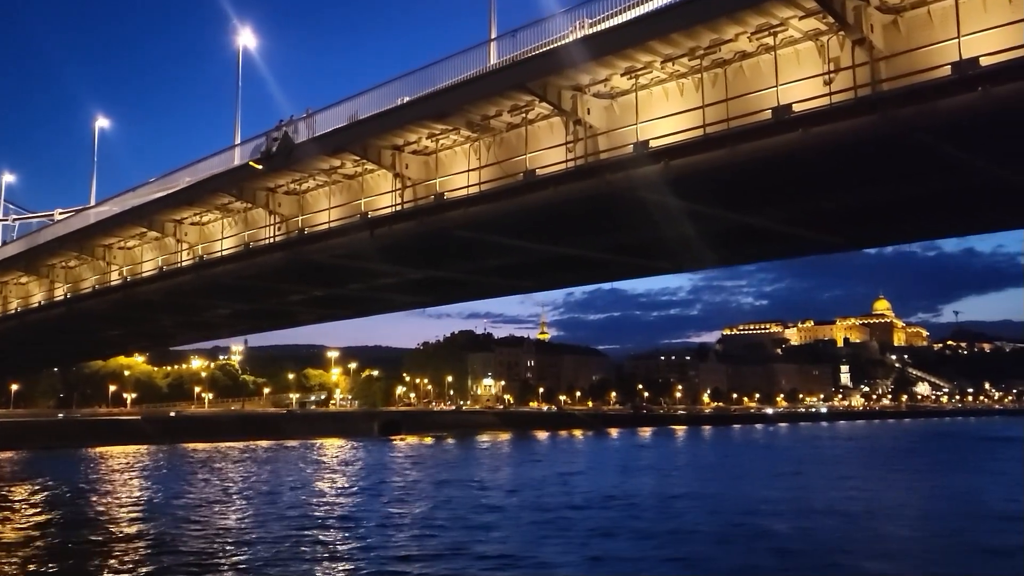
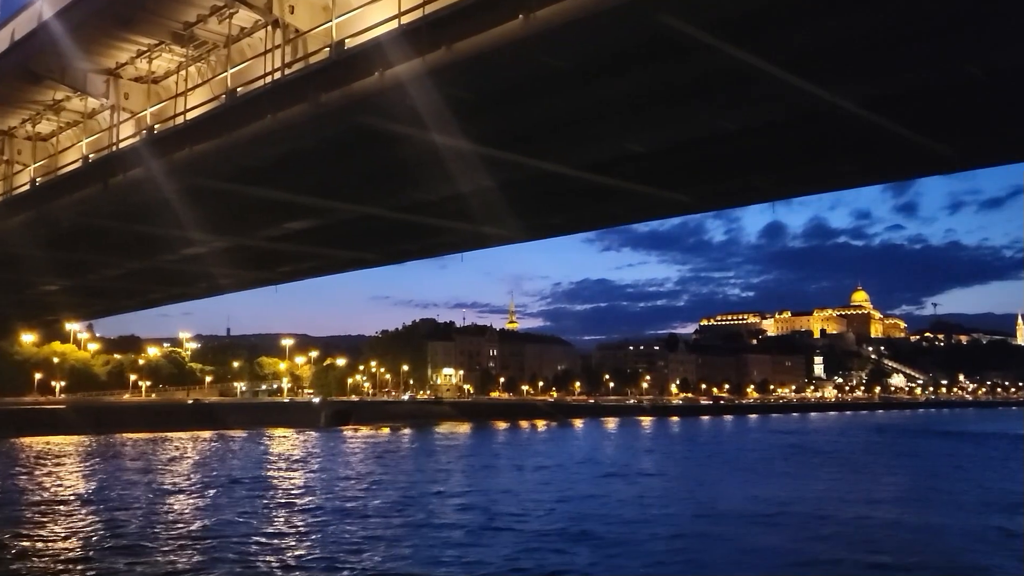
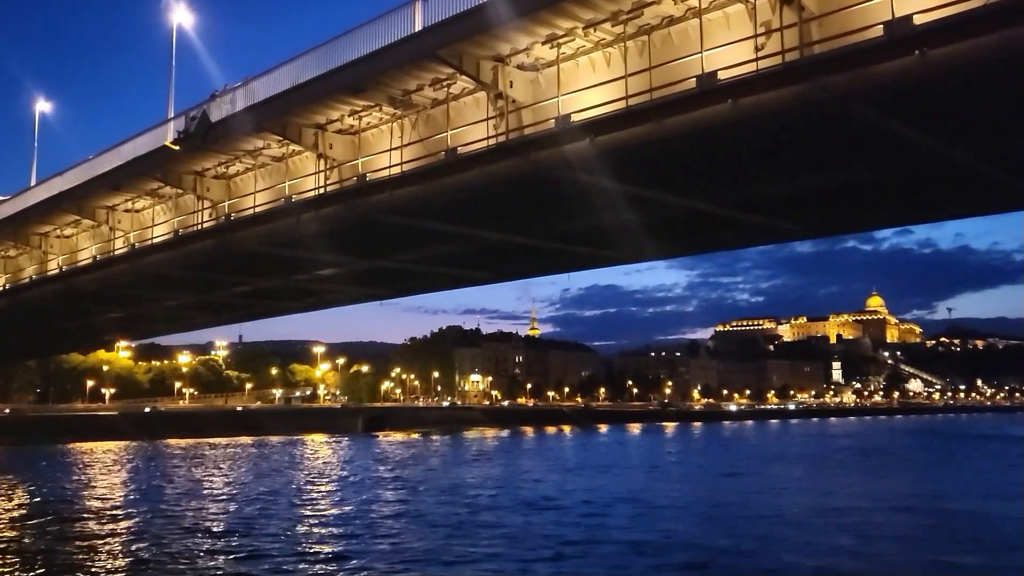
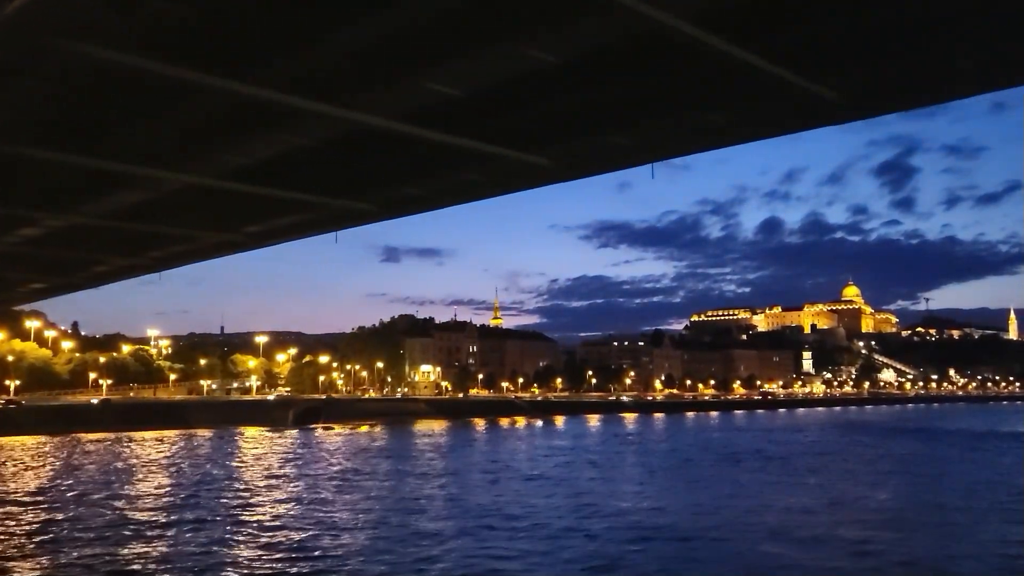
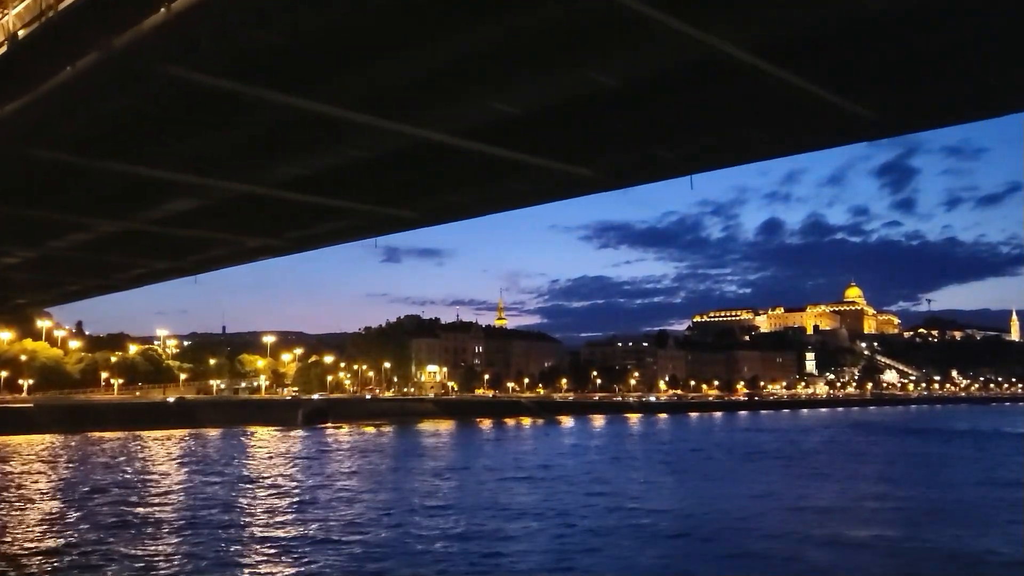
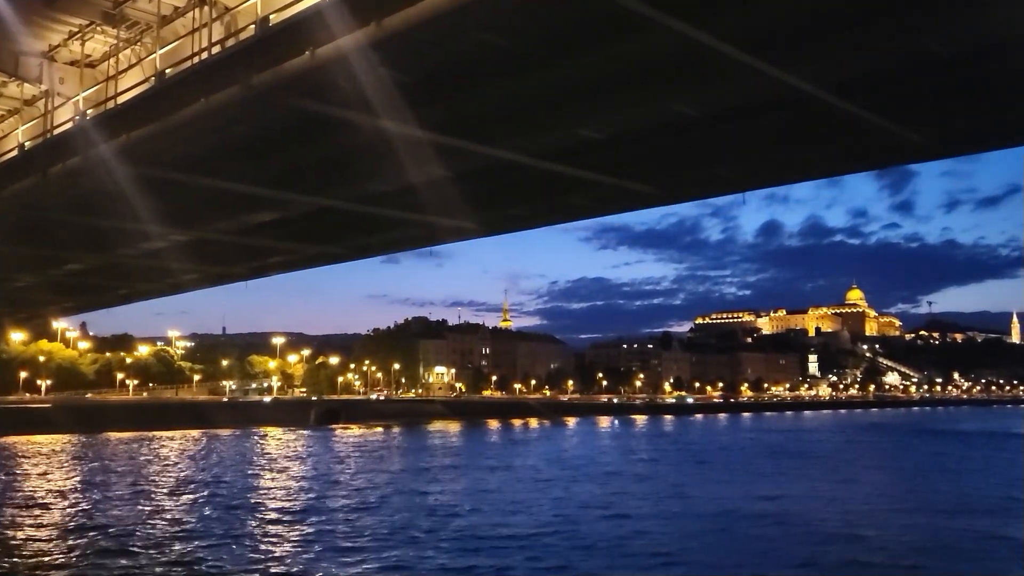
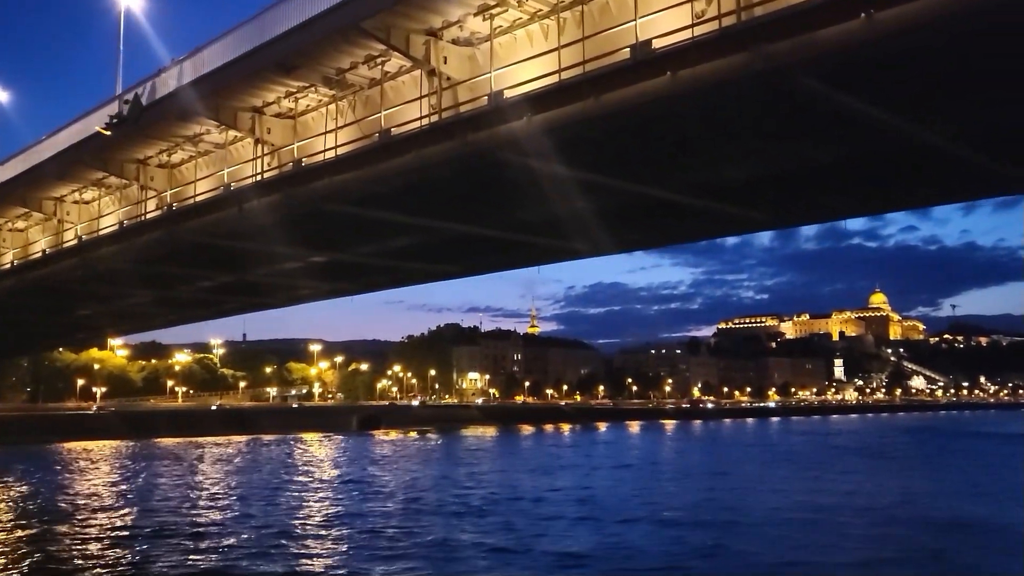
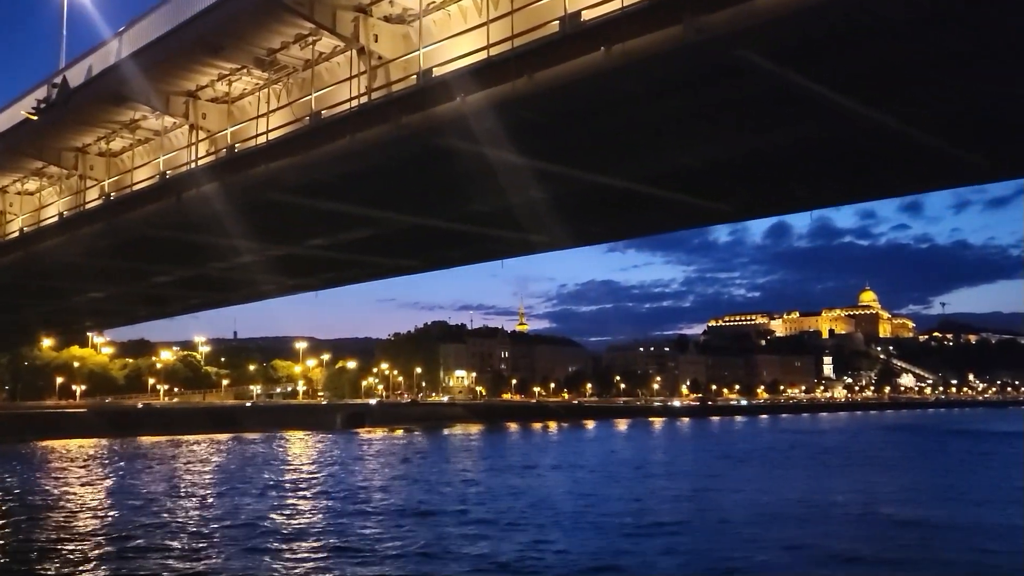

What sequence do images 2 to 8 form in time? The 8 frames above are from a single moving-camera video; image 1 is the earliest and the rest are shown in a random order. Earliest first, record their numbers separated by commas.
3, 7, 8, 2, 6, 5, 4
